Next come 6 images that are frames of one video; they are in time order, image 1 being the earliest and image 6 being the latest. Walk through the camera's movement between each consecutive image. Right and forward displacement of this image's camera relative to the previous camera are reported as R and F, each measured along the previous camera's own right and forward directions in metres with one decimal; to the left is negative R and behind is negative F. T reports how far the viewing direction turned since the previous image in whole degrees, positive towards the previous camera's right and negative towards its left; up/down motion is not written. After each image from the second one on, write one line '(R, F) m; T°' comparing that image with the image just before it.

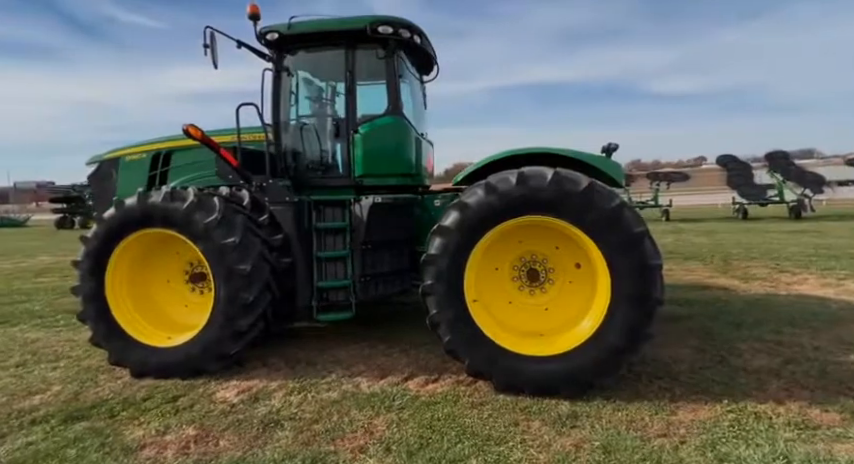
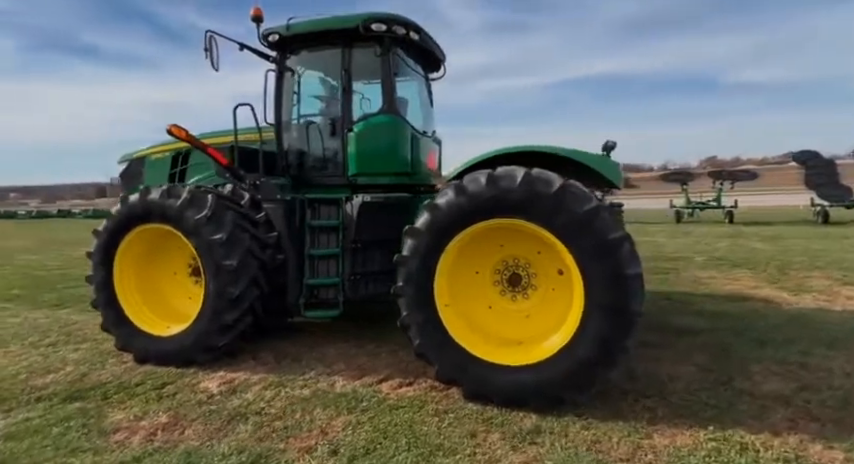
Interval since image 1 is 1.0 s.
(+0.5, +0.1) m; -7°
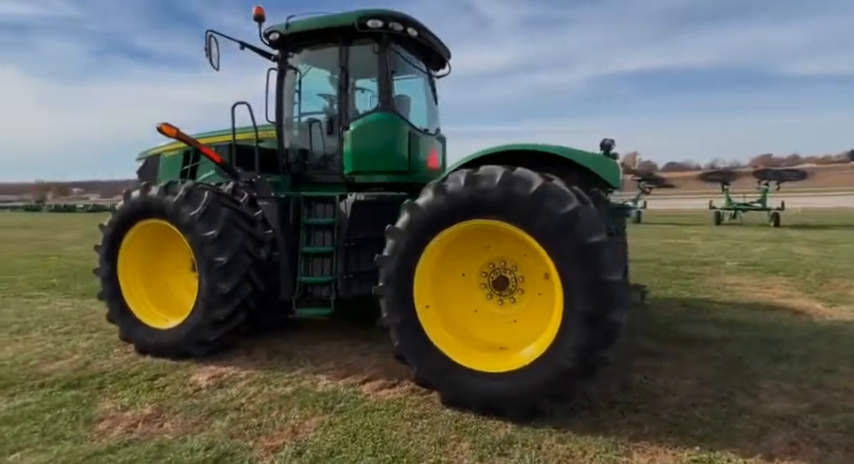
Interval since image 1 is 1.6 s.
(+0.3, +0.1) m; -5°
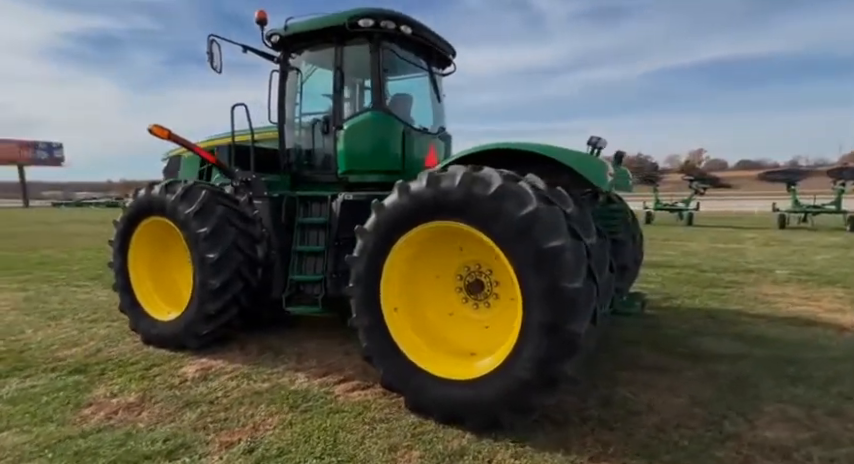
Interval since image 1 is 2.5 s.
(+0.5, +0.1) m; -7°
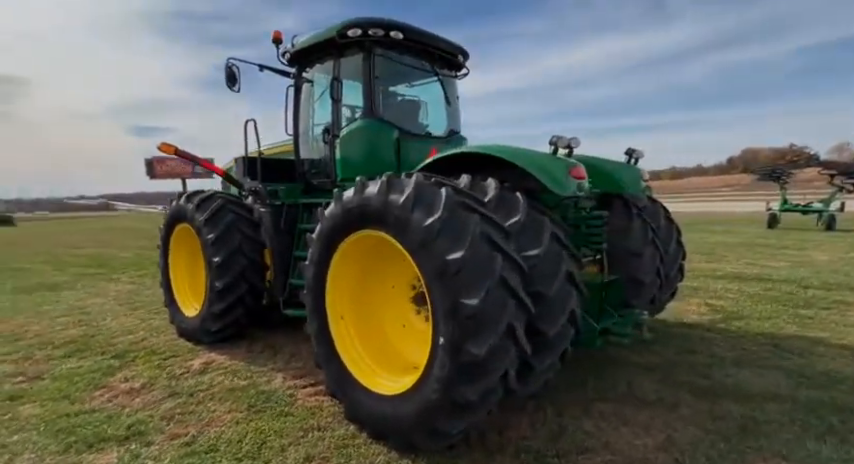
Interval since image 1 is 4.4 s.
(+0.9, +0.2) m; -15°
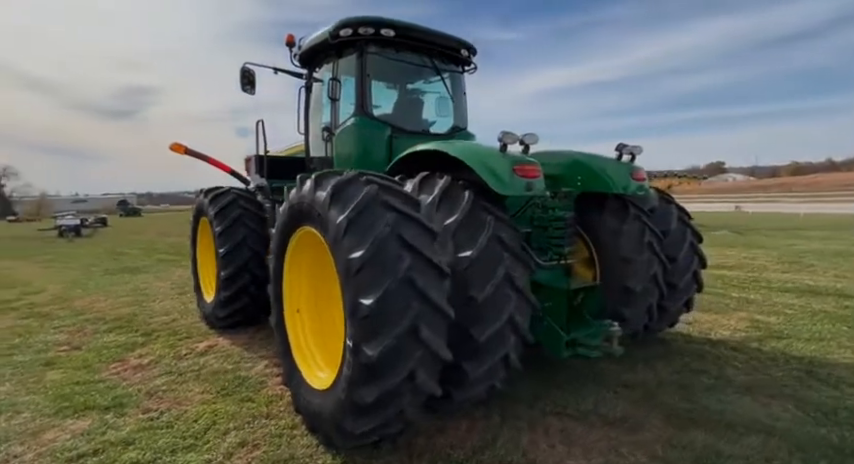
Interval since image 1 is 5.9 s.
(+0.7, +0.1) m; -11°
